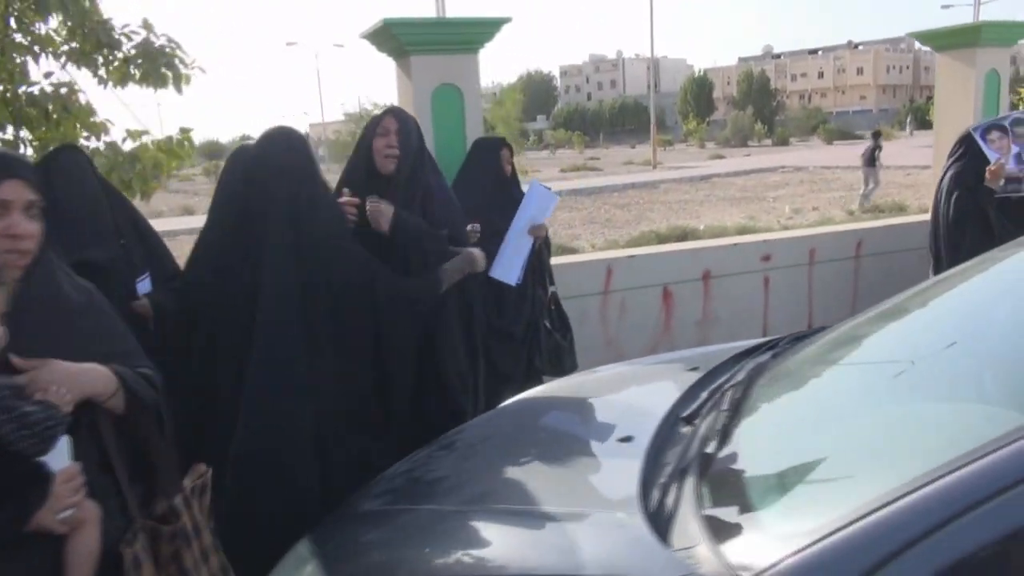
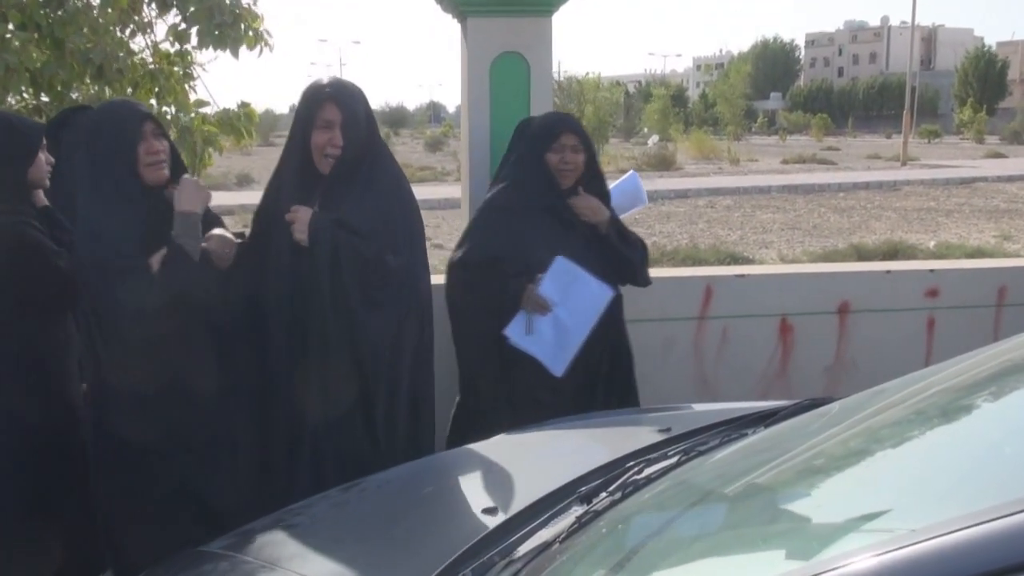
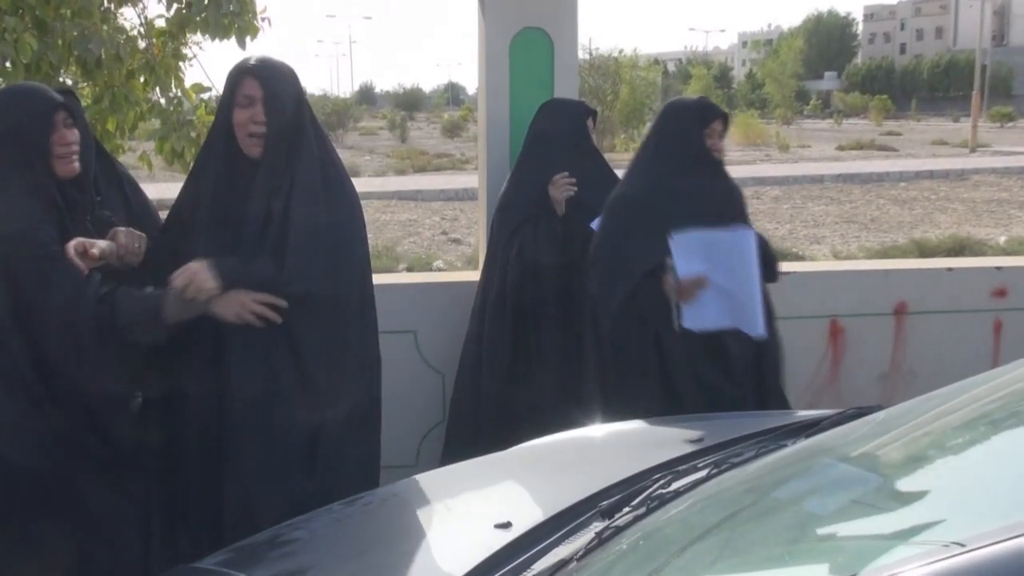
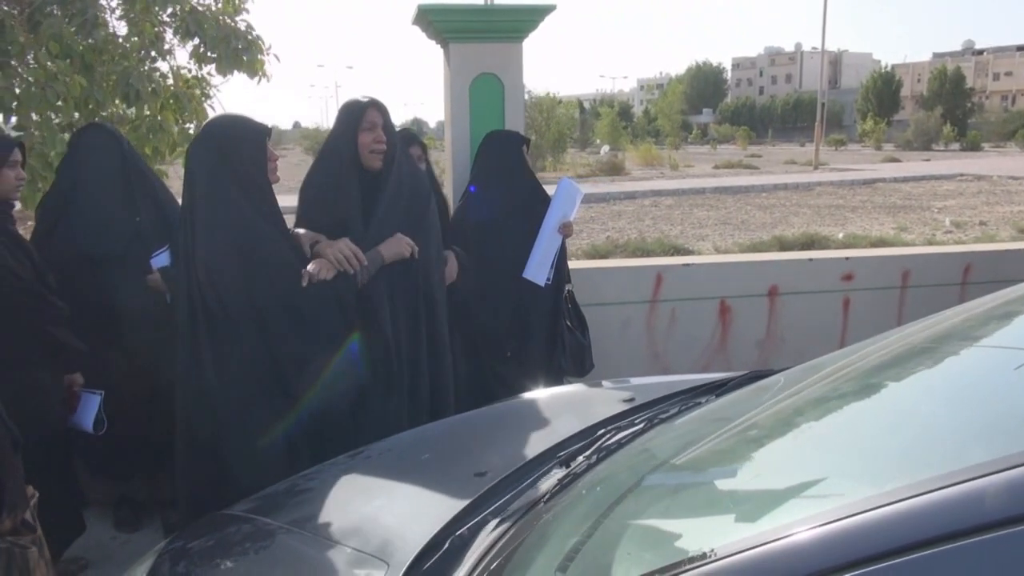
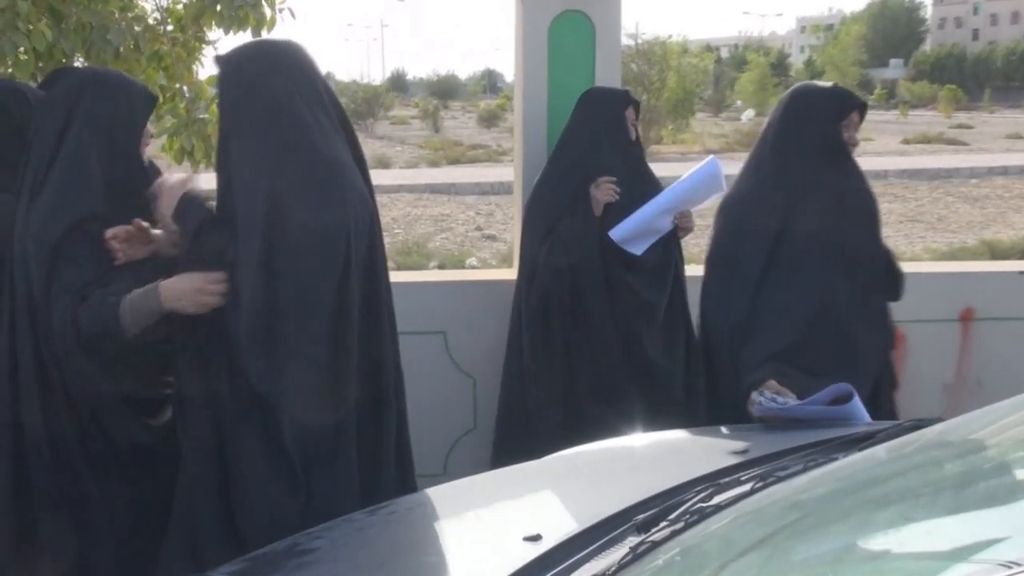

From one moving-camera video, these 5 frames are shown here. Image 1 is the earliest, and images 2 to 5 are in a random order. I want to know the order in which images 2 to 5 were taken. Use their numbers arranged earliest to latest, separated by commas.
4, 2, 3, 5
